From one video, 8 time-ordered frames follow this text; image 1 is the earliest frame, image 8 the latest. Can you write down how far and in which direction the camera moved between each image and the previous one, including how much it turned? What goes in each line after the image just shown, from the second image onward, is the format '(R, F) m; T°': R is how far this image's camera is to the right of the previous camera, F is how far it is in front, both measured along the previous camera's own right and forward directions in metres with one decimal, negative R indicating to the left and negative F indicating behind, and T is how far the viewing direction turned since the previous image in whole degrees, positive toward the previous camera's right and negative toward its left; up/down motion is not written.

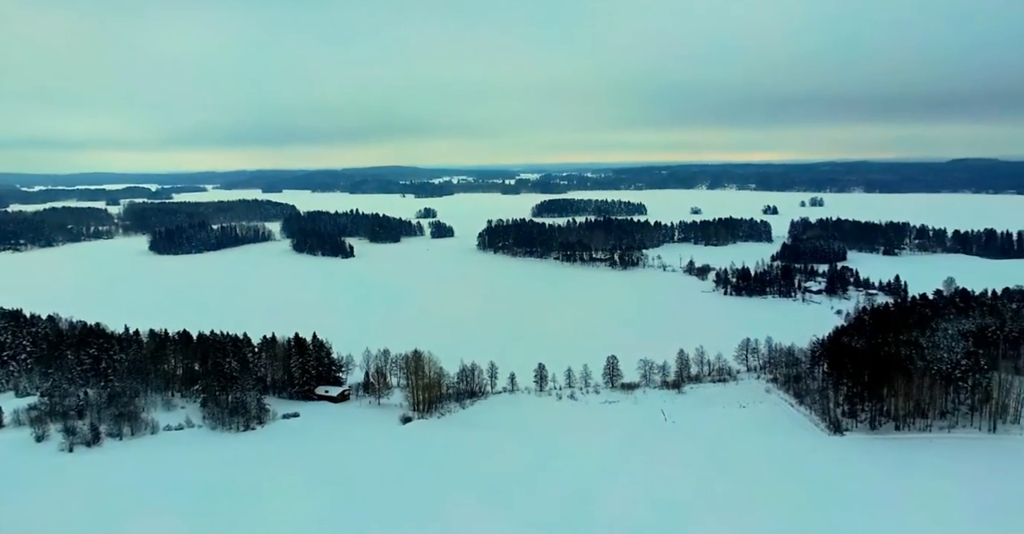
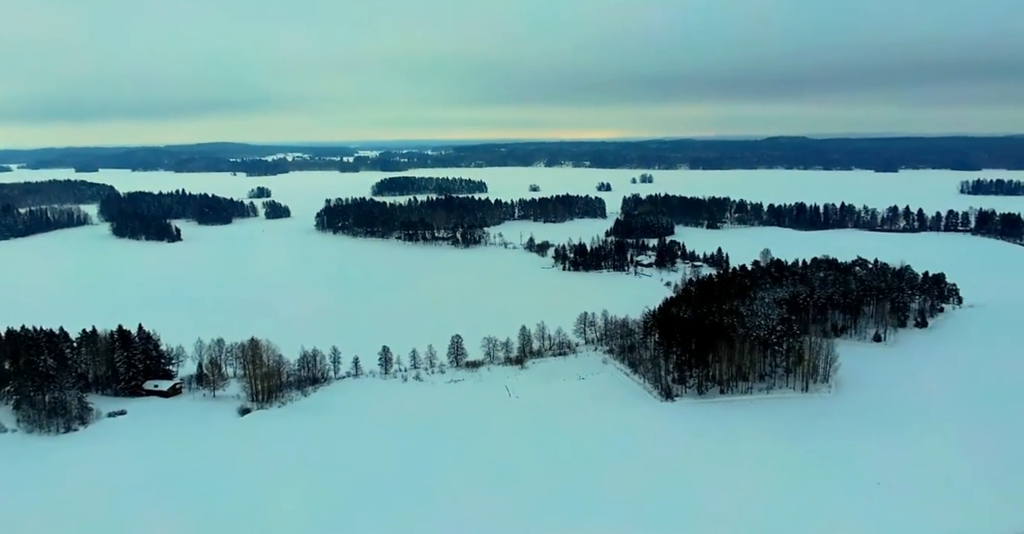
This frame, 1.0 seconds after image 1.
(+14.7, +2.0) m; +9°
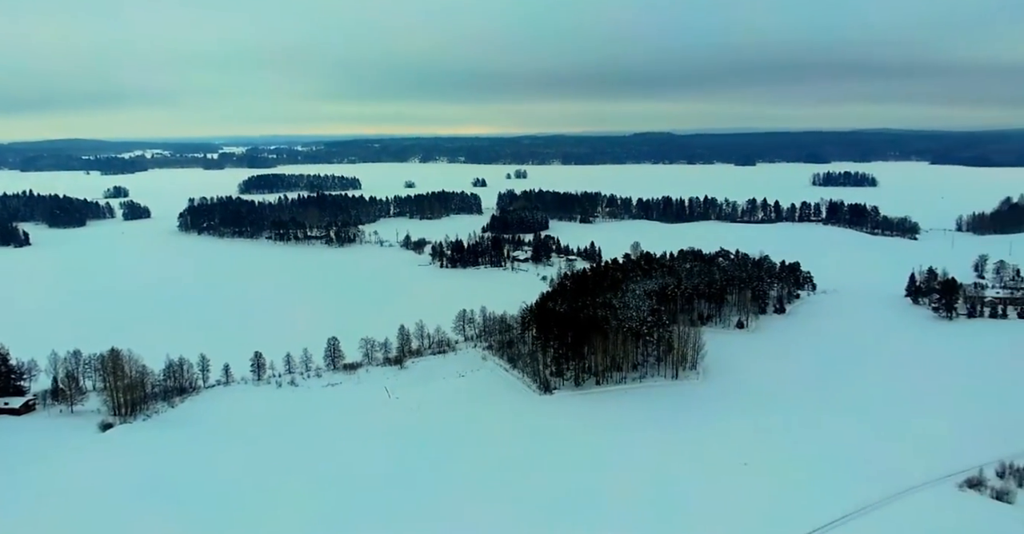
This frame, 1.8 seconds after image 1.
(+13.2, +1.1) m; +6°
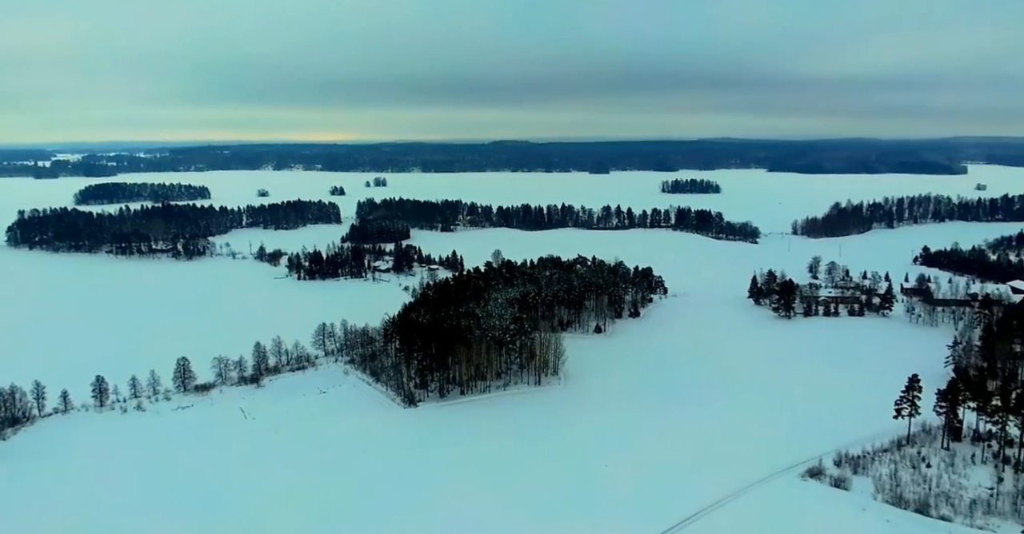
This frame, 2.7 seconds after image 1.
(+4.0, +1.3) m; +11°
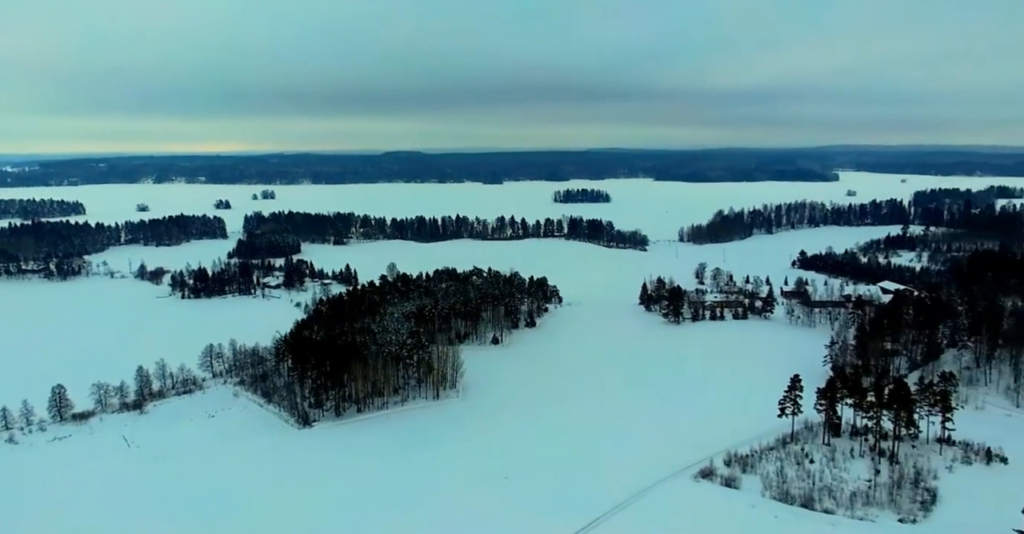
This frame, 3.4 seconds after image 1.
(+0.1, +0.5) m; +9°
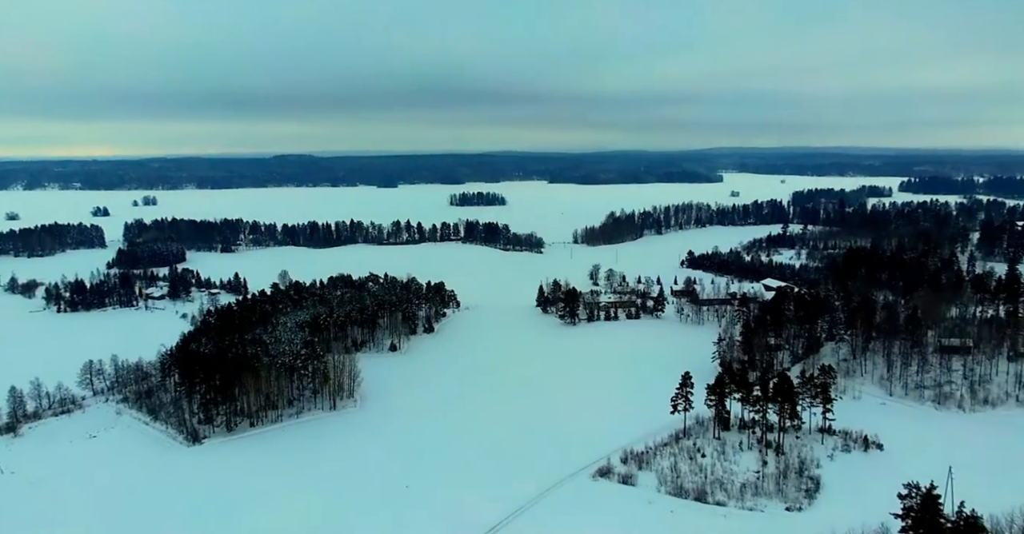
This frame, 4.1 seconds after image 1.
(+0.1, +0.4) m; +9°
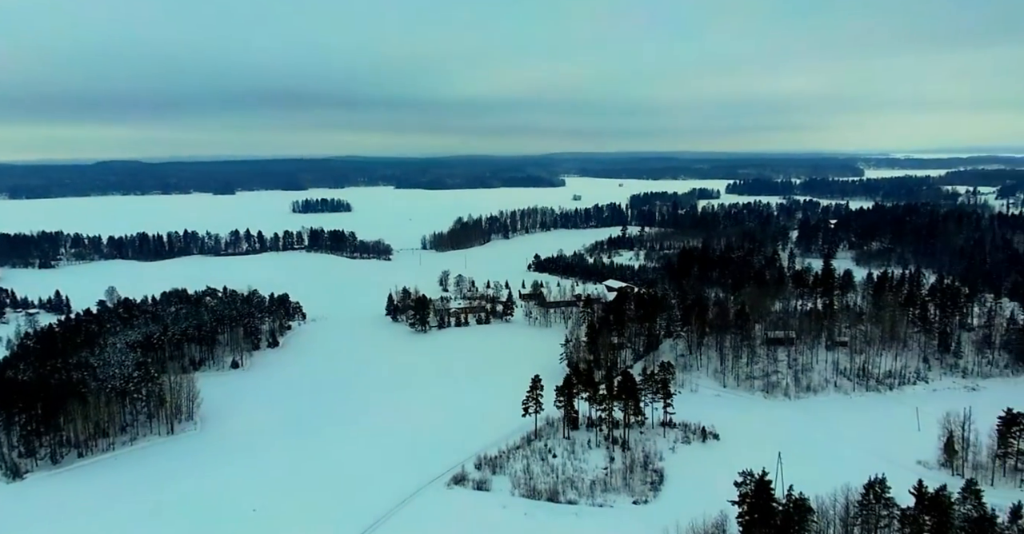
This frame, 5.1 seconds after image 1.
(+0.1, +0.3) m; +13°
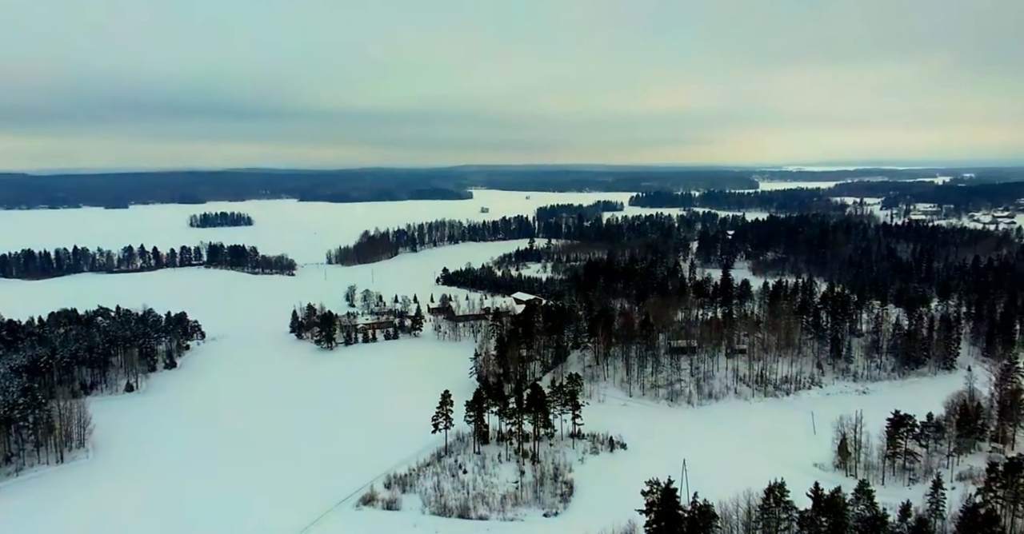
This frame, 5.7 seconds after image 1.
(0.0, +0.1) m; +8°
